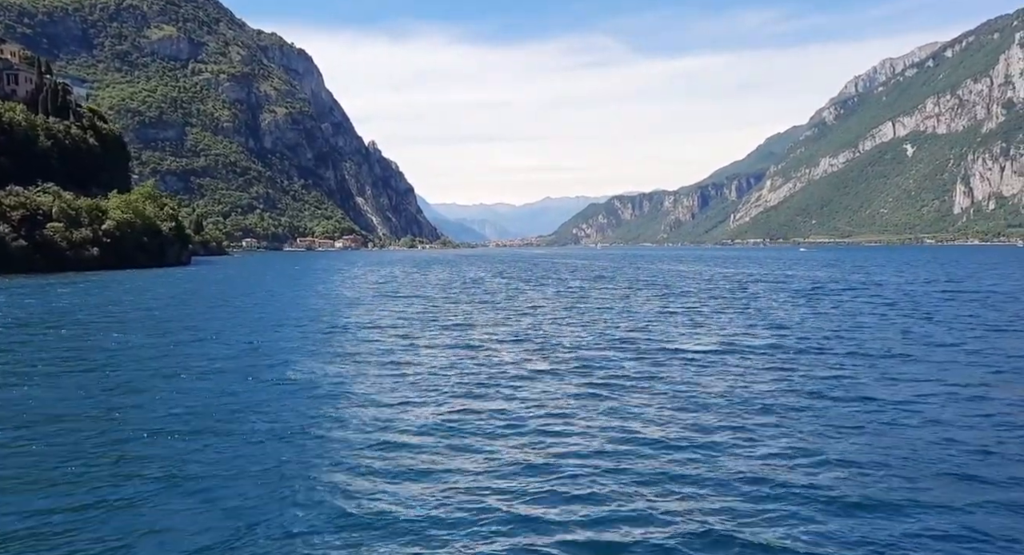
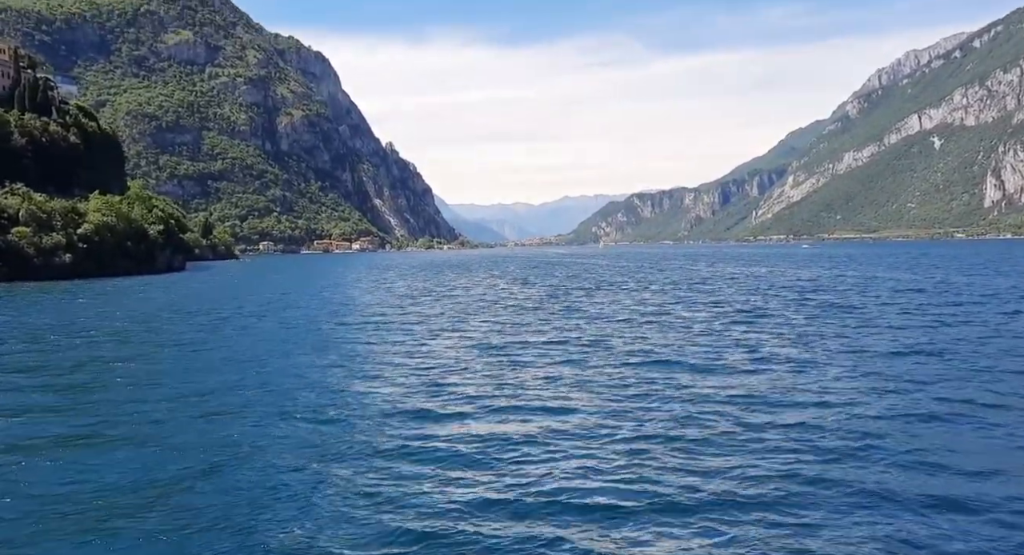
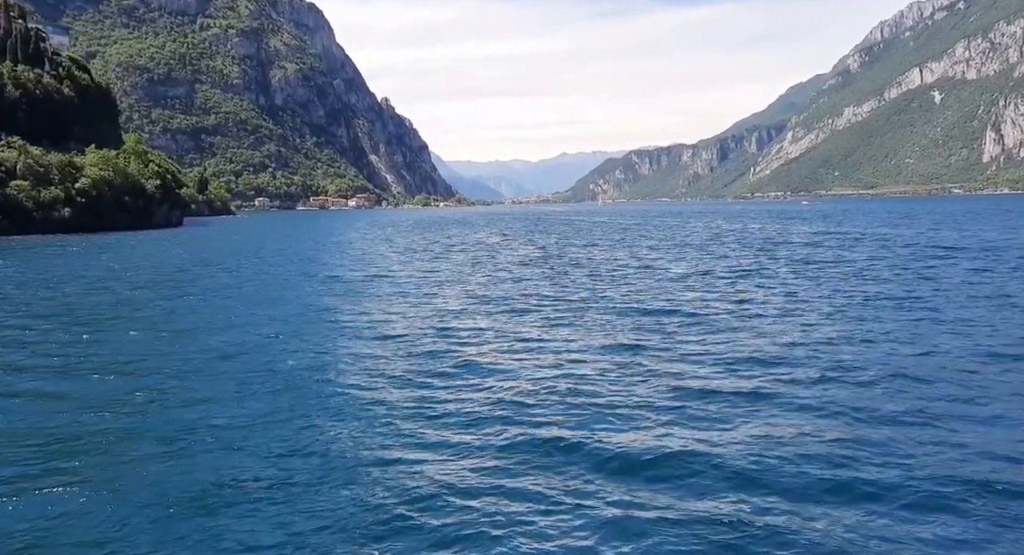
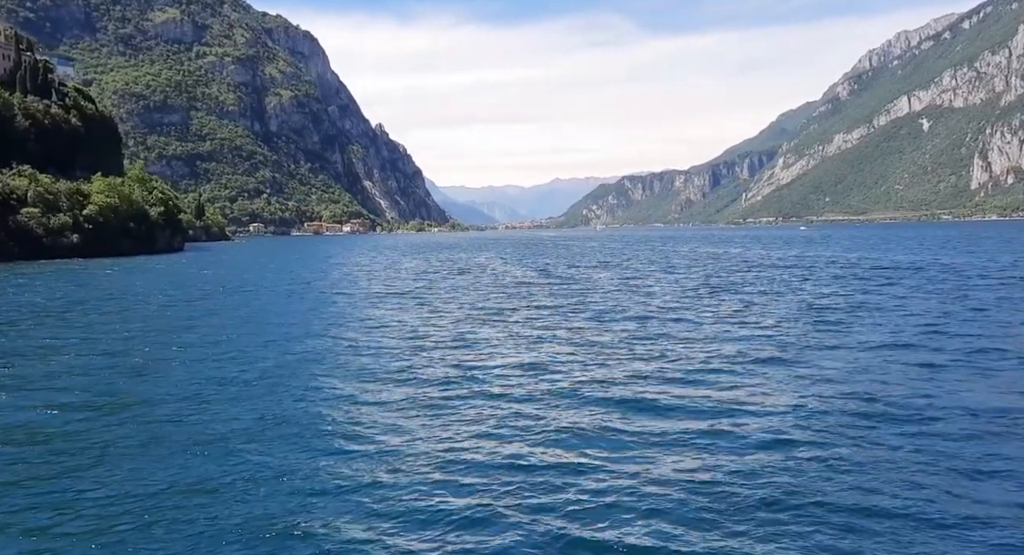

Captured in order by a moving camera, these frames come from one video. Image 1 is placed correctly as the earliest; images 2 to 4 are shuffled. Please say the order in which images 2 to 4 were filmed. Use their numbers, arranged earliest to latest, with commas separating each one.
4, 3, 2
